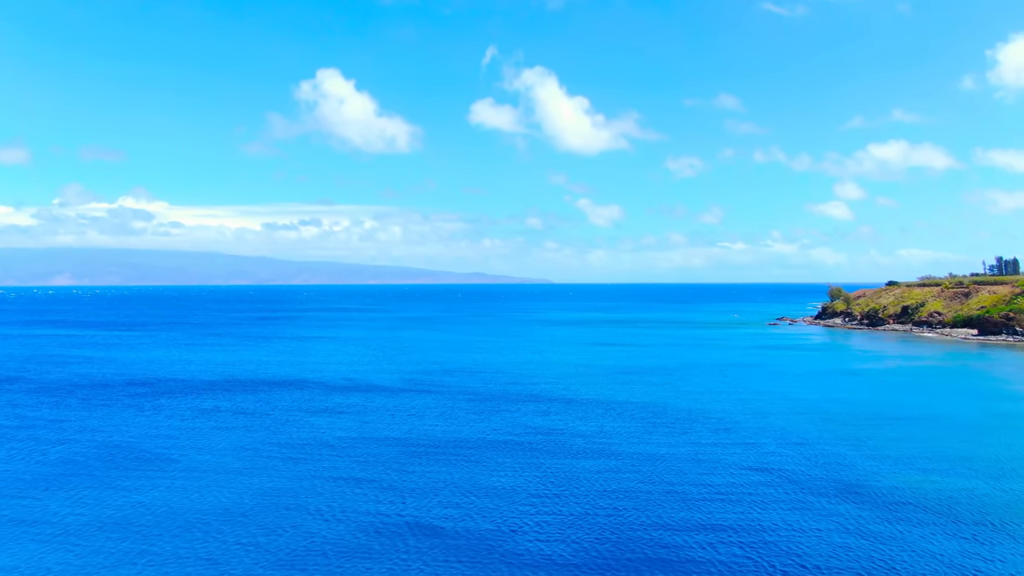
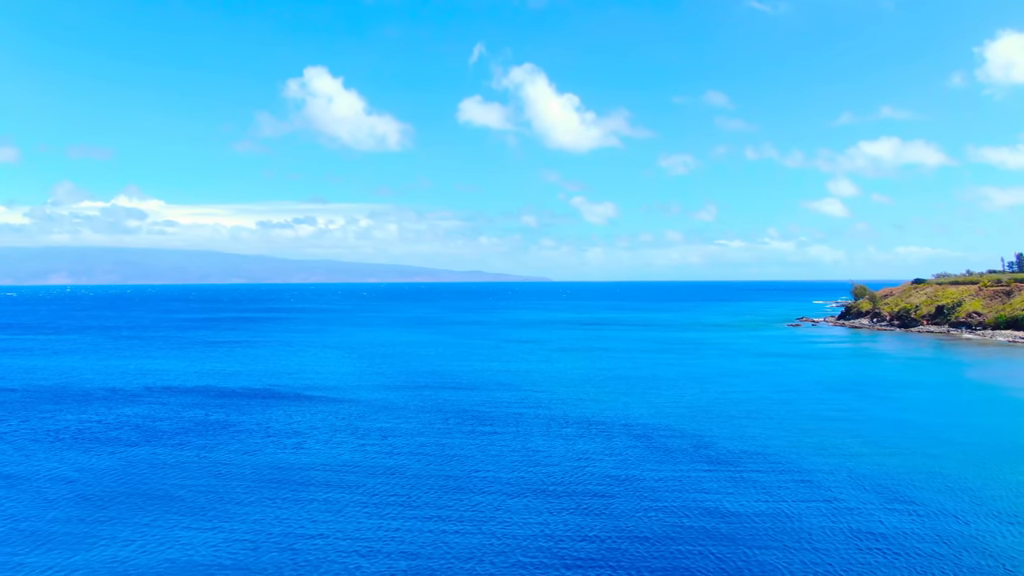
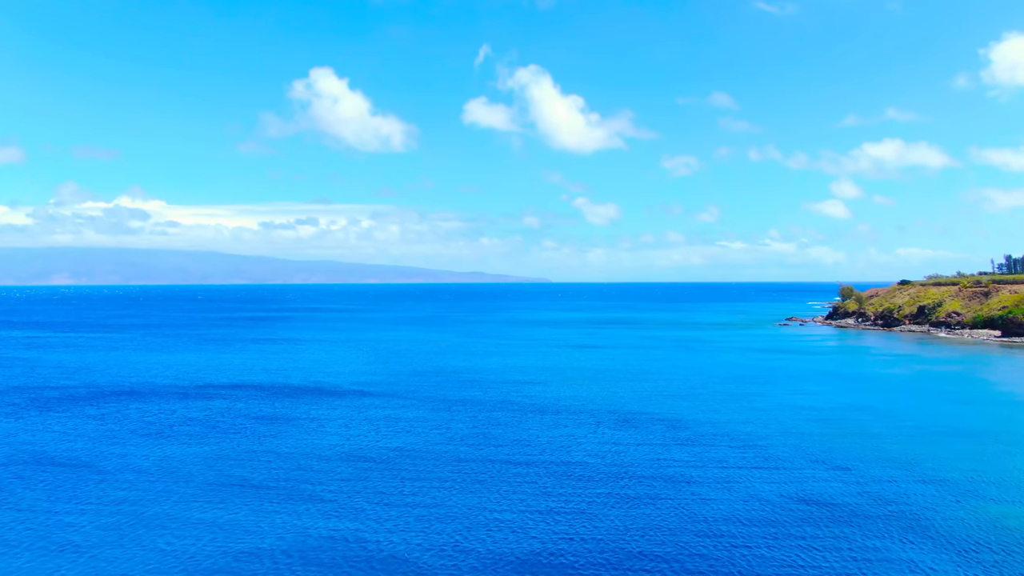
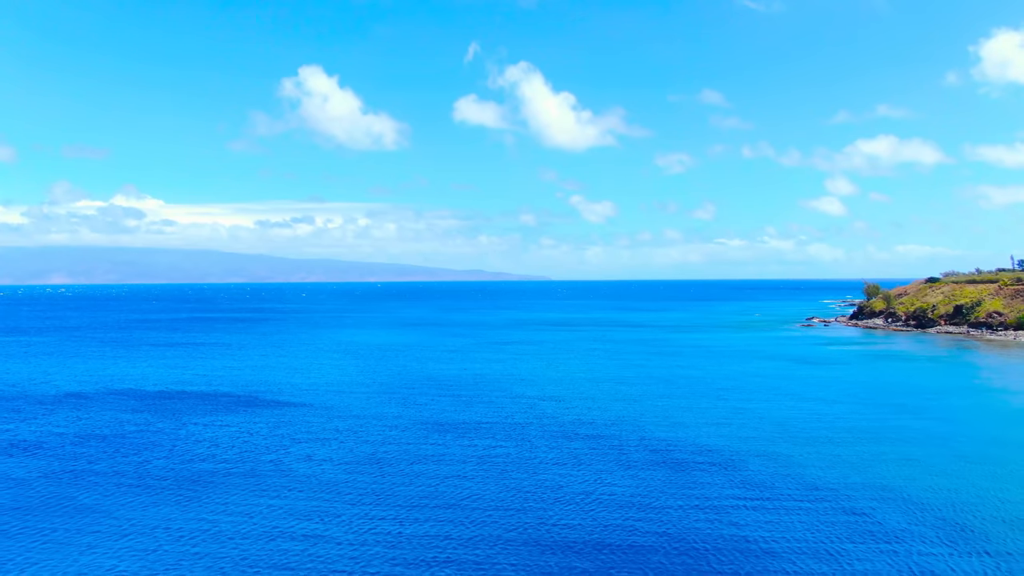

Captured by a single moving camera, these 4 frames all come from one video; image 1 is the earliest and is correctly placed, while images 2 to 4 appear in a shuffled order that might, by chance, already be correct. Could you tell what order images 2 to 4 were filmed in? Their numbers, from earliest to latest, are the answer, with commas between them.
3, 2, 4
